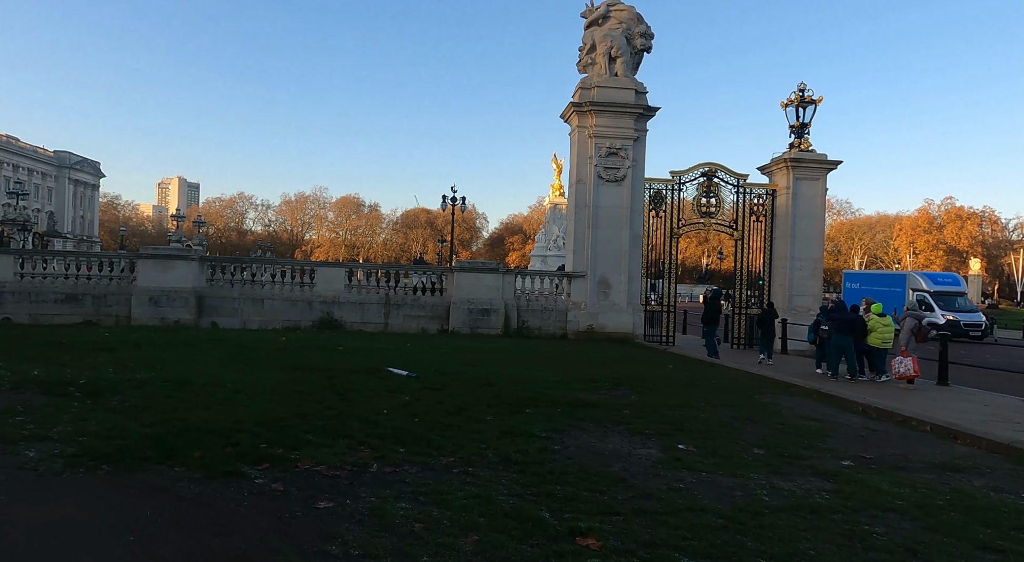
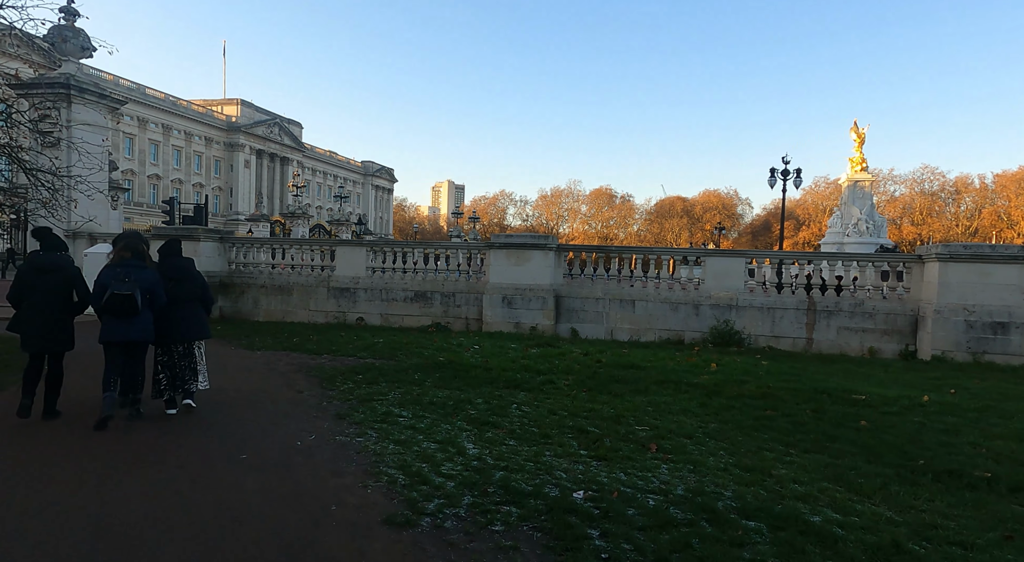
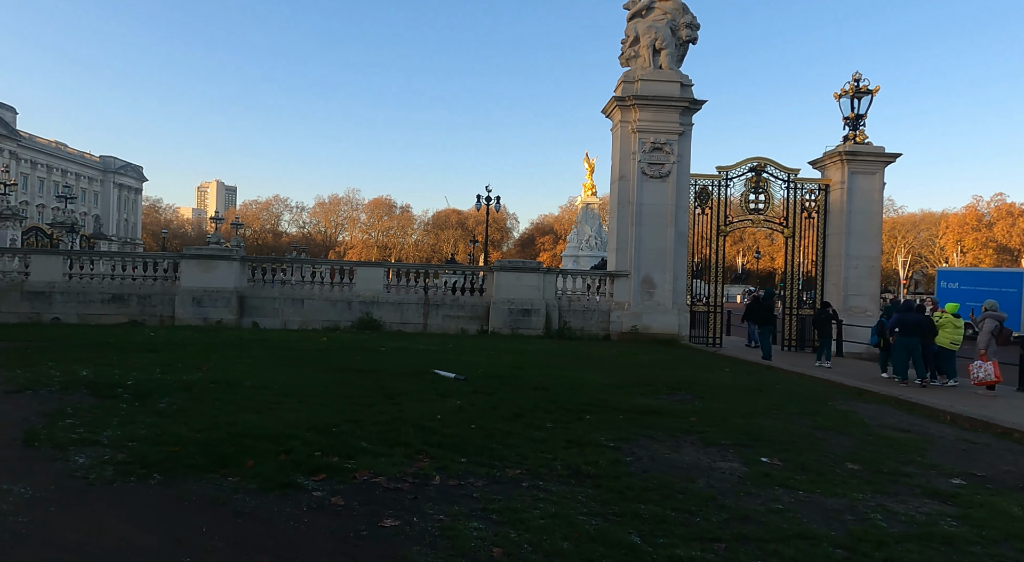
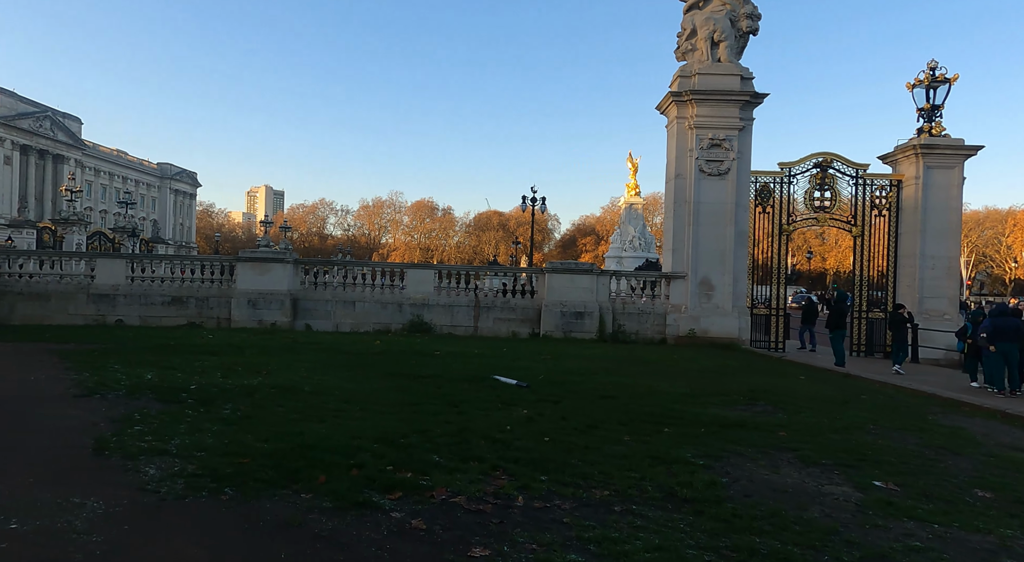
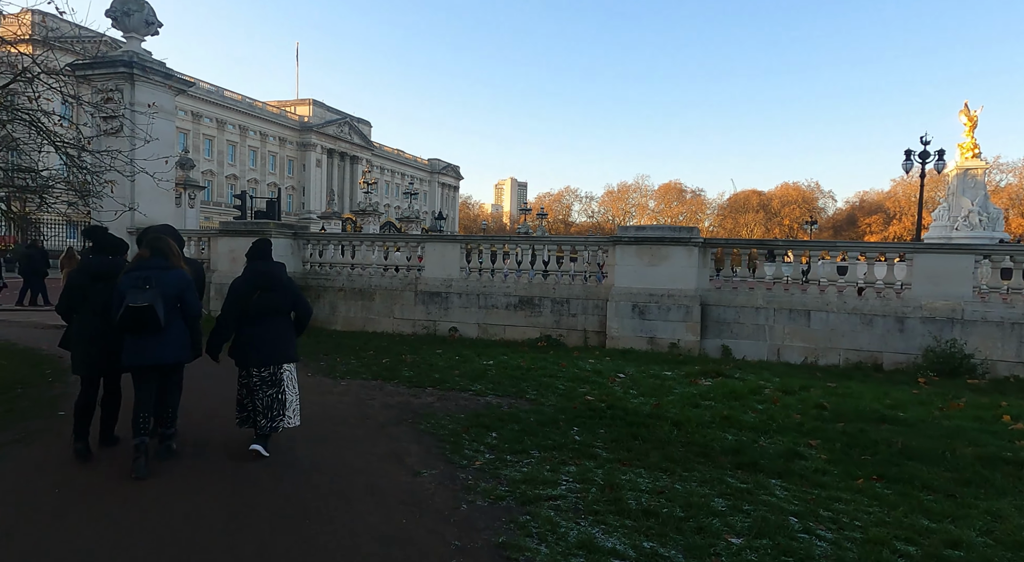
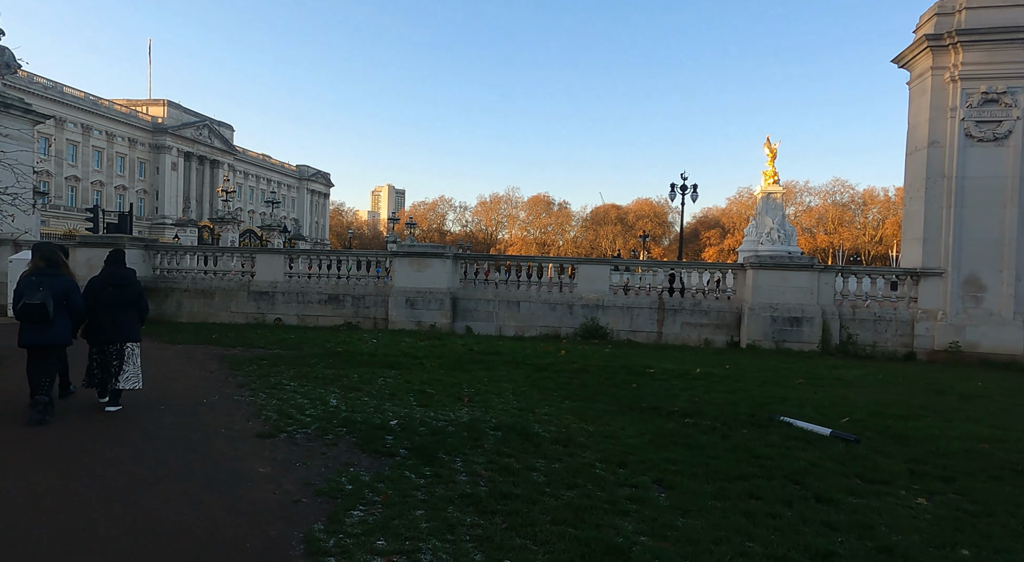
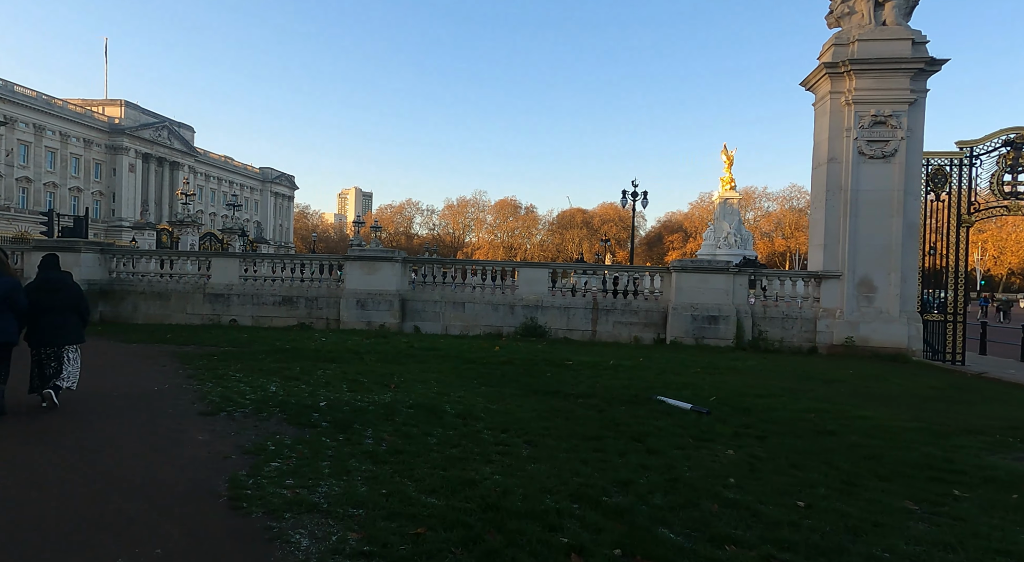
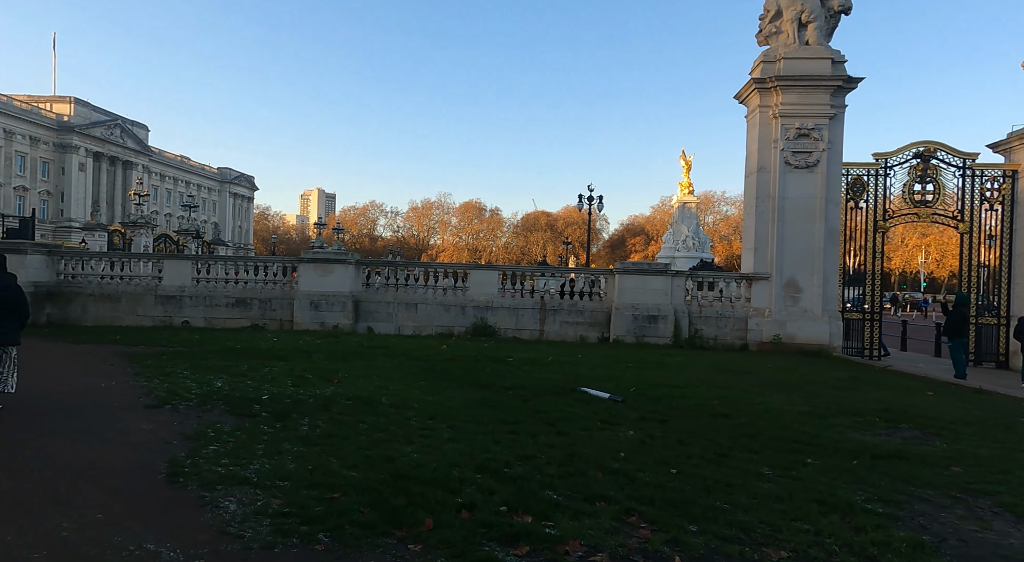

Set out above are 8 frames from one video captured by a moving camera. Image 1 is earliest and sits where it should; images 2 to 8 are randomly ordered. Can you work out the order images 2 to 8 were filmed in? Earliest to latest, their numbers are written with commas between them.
3, 4, 8, 7, 6, 2, 5
